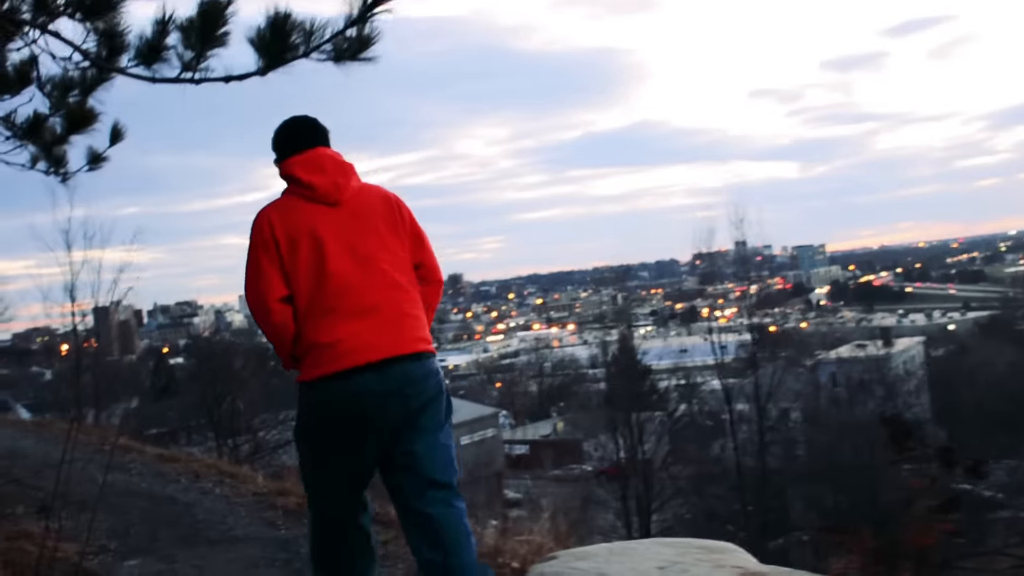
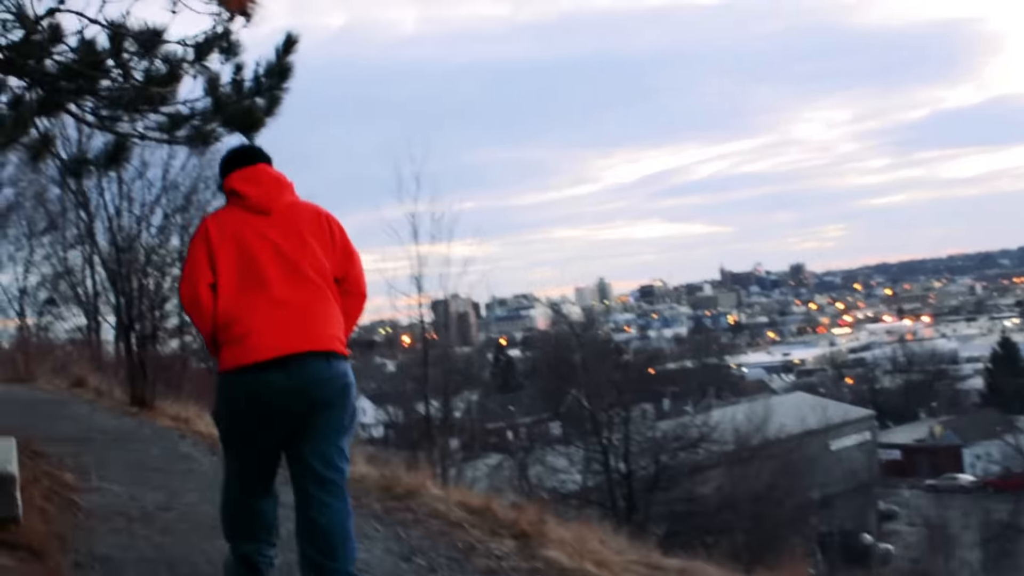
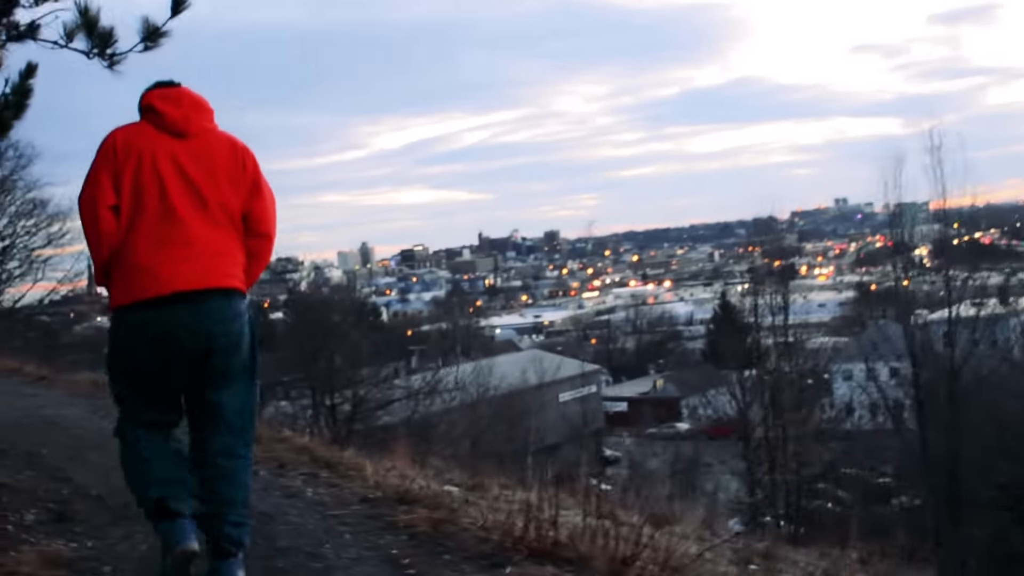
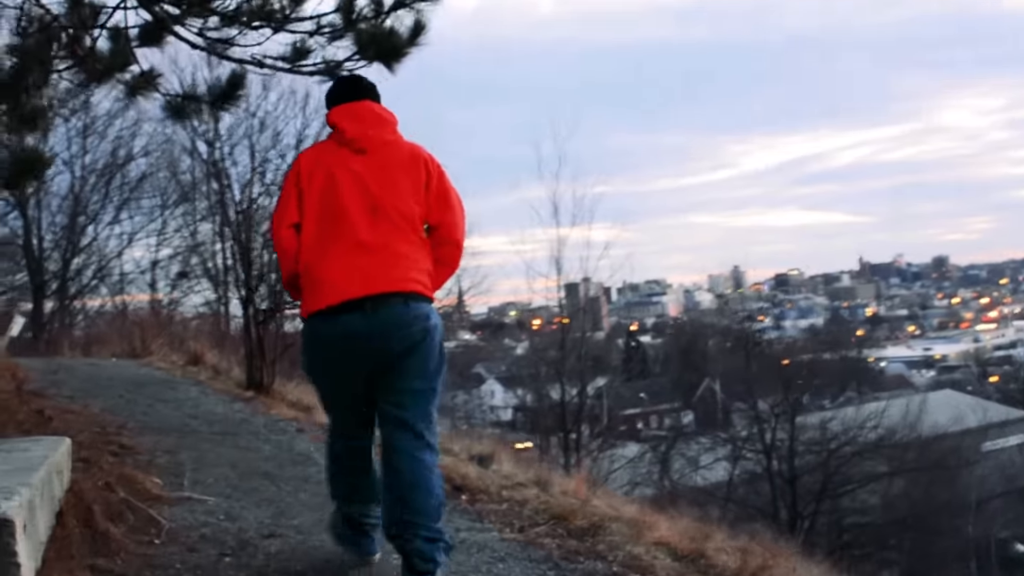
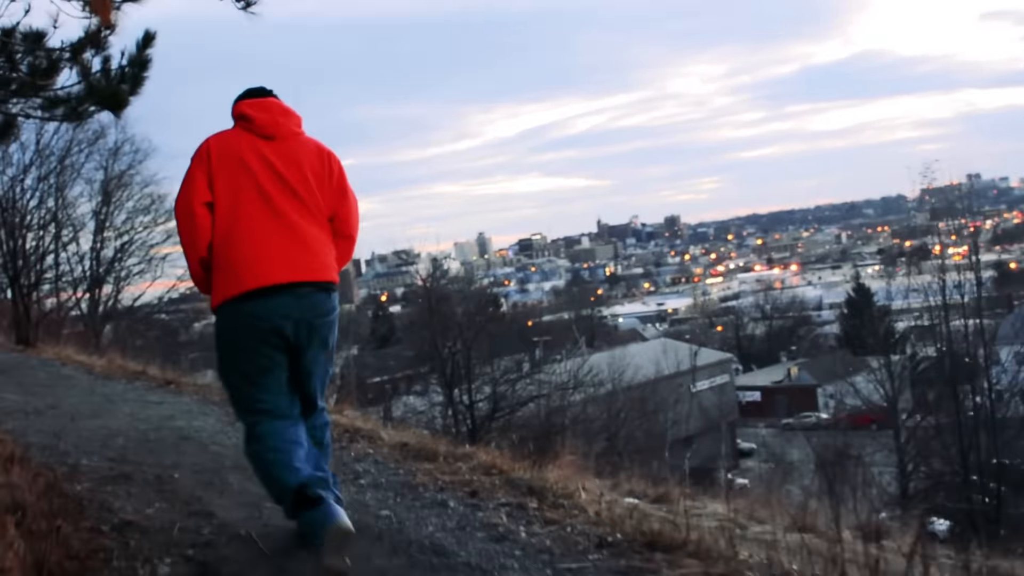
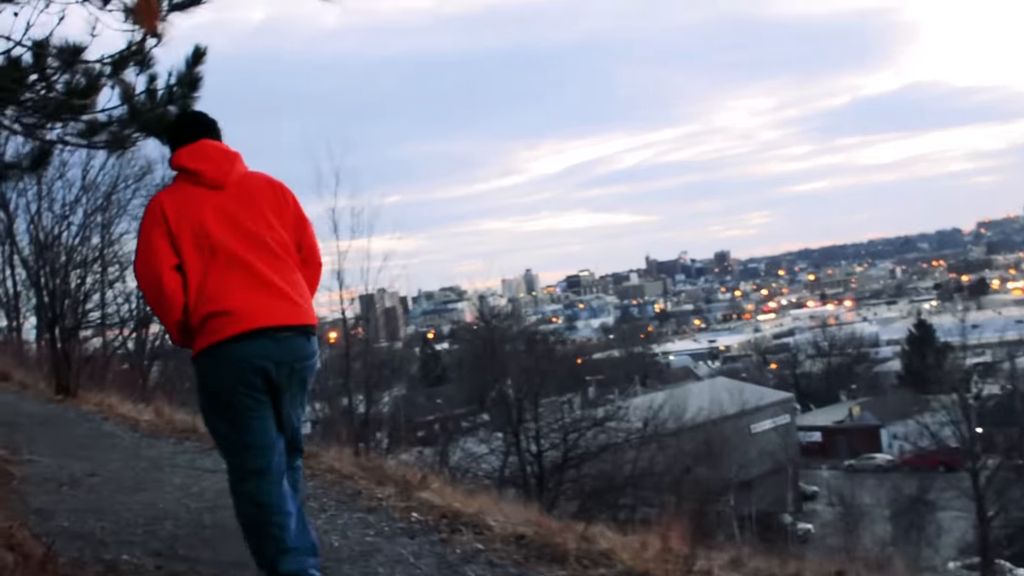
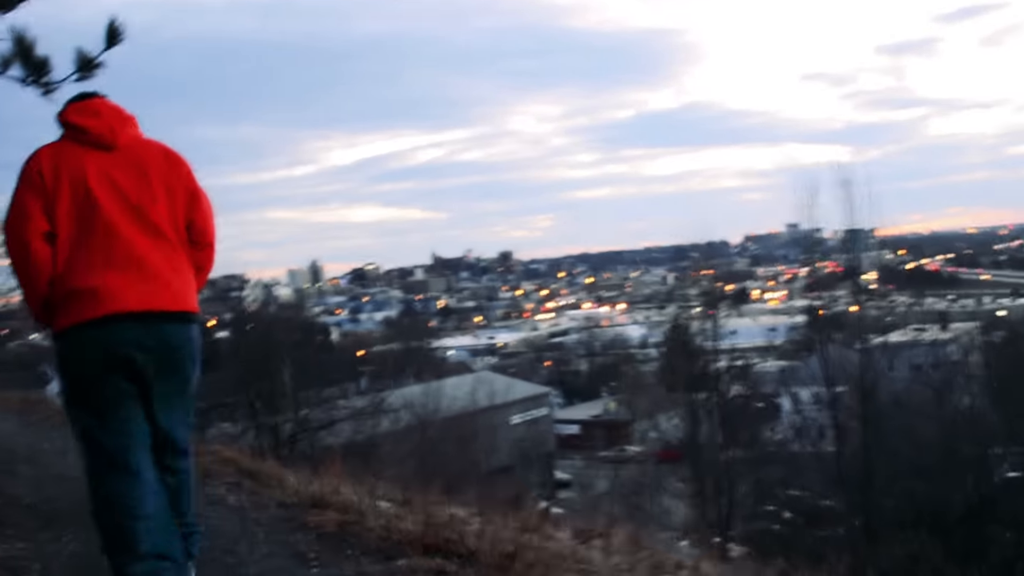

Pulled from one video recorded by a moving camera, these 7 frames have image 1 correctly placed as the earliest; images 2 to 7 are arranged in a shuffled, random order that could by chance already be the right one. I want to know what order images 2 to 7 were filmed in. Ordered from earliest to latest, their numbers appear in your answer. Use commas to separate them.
7, 3, 5, 6, 2, 4
